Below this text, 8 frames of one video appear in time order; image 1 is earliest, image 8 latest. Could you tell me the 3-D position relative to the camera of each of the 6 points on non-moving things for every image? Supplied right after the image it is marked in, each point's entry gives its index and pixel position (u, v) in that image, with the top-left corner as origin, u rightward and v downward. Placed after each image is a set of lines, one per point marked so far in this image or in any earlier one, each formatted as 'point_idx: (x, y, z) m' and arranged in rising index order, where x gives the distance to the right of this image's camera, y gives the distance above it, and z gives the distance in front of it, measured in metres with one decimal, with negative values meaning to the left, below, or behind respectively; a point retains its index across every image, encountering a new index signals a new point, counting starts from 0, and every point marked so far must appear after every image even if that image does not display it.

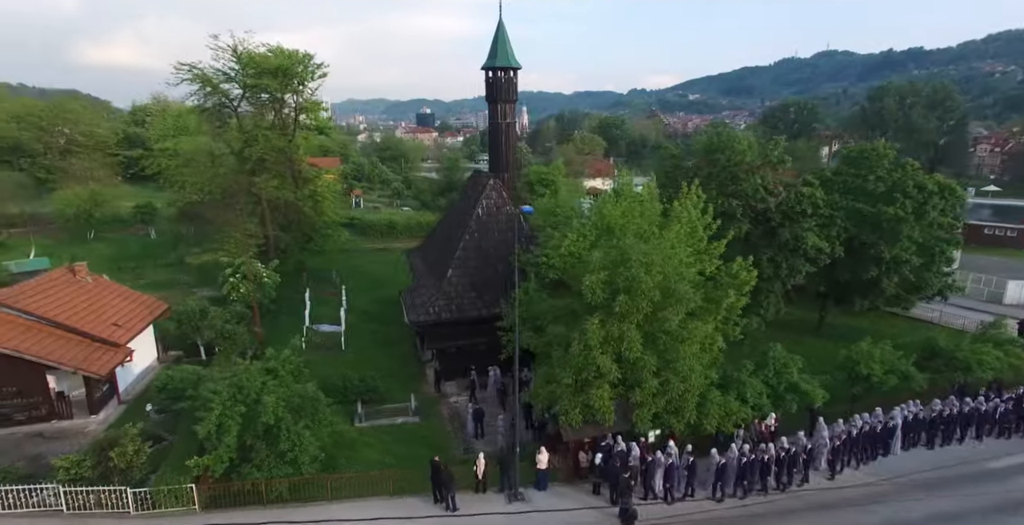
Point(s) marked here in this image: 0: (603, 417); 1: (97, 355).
0: (+2.4, -4.3, +14.9) m
1: (-14.0, -3.1, +17.9) m
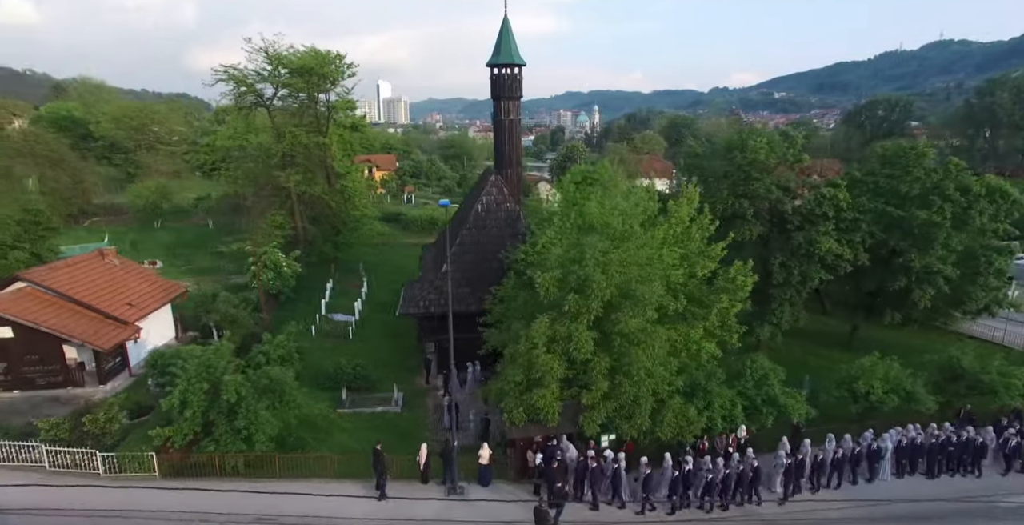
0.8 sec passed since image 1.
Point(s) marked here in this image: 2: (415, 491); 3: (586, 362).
0: (+0.9, -4.2, +14.6) m
1: (-15.0, -2.5, +19.7) m
2: (-2.7, -6.2, +14.7) m
3: (+2.0, -2.8, +15.0) m
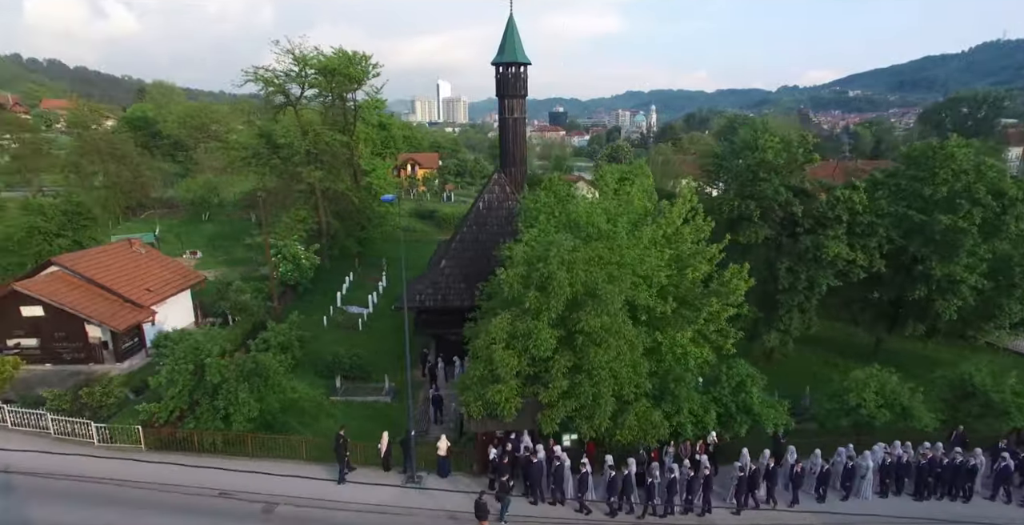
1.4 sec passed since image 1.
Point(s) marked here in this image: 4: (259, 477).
0: (-0.3, -4.1, +14.7) m
1: (-15.5, -2.0, +21.3) m
2: (-3.9, -6.0, +15.1) m
3: (+0.9, -2.7, +14.9) m
4: (-7.1, -6.0, +15.1) m
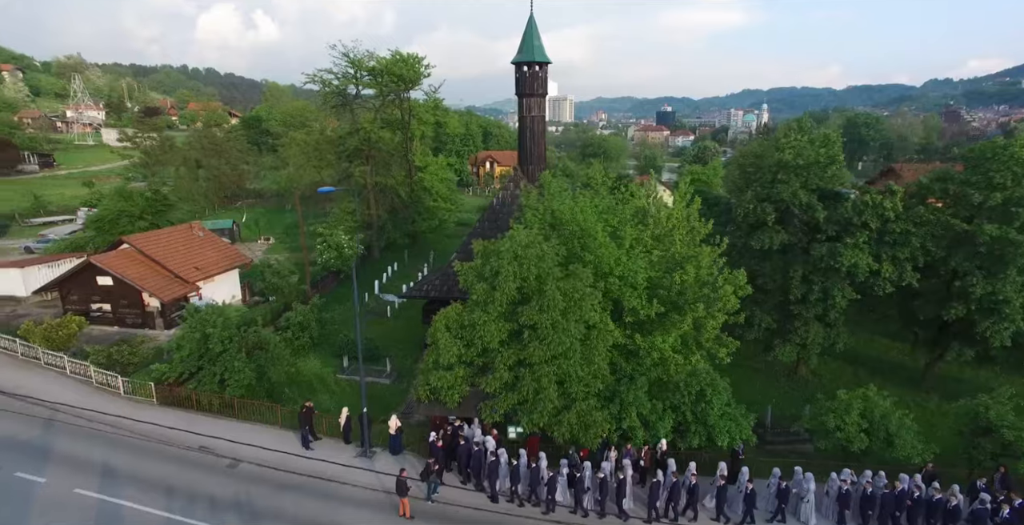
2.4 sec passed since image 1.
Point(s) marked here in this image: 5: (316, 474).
0: (-1.9, -3.9, +15.3) m
1: (-15.5, -1.1, +24.5) m
2: (-5.4, -5.6, +16.3) m
3: (-0.7, -2.5, +15.3) m
4: (-8.6, -5.4, +16.9) m
5: (-5.6, -6.0, +15.2) m
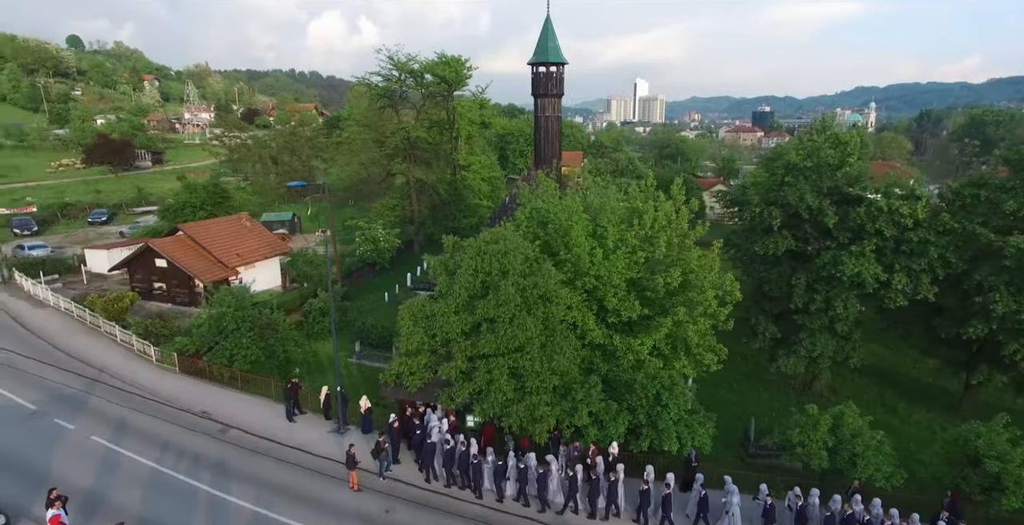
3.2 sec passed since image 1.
0: (-3.1, -3.6, +16.2) m
1: (-15.2, -0.4, +27.3) m
2: (-6.5, -5.3, +17.7) m
3: (-1.9, -2.3, +16.0) m
4: (-9.5, -5.0, +18.8) m
5: (-6.8, -5.6, +16.6) m
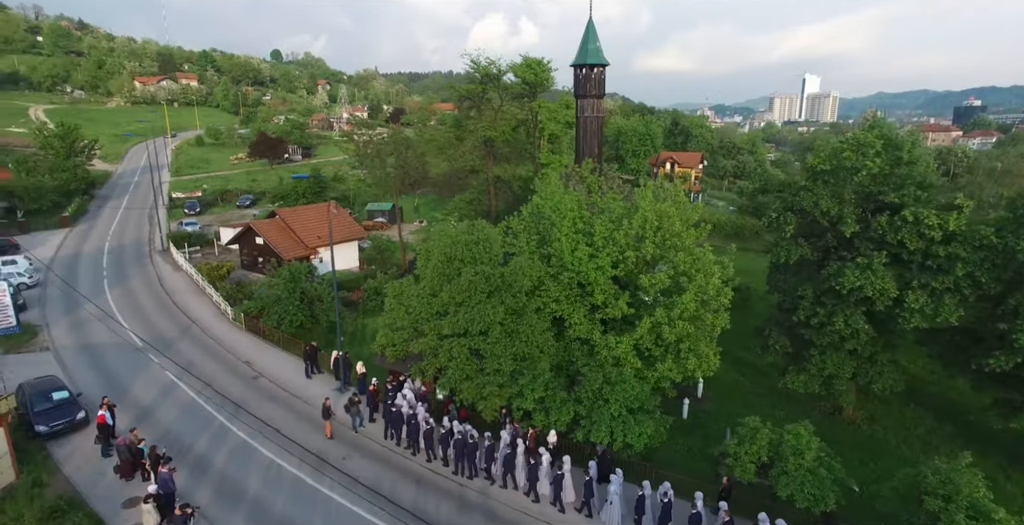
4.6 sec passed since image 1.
0: (-4.2, -3.1, +18.3) m
1: (-12.9, +0.8, +32.0) m
2: (-7.2, -4.5, +20.7) m
3: (-2.9, -1.9, +17.8) m
4: (-9.8, -4.1, +22.4) m
5: (-7.8, -4.8, +19.7) m
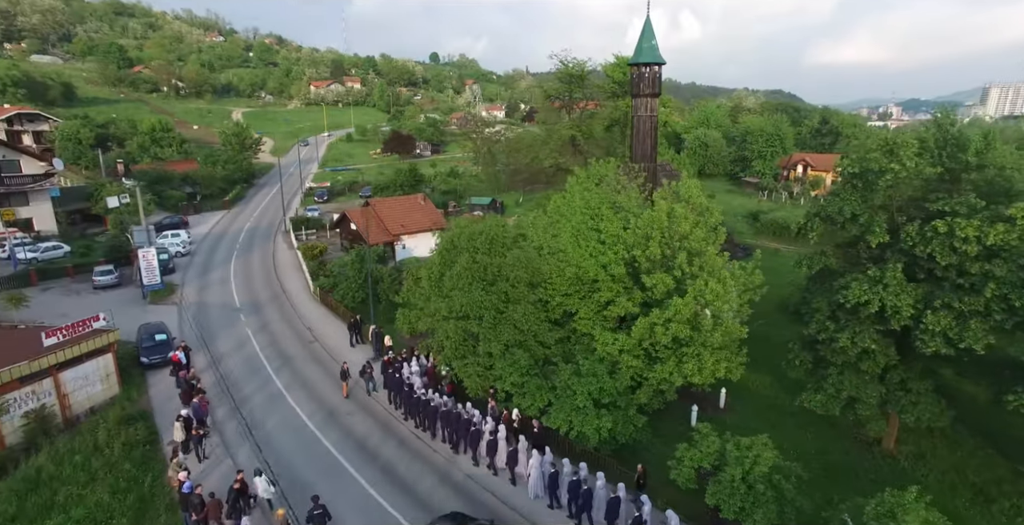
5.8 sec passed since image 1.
0: (-4.0, -2.5, +20.5) m
1: (-8.8, +1.9, +35.8) m
2: (-6.4, -3.8, +23.5) m
3: (-2.9, -1.4, +19.6) m
4: (-8.5, -3.2, +25.8) m
5: (-7.3, -4.1, +22.7) m
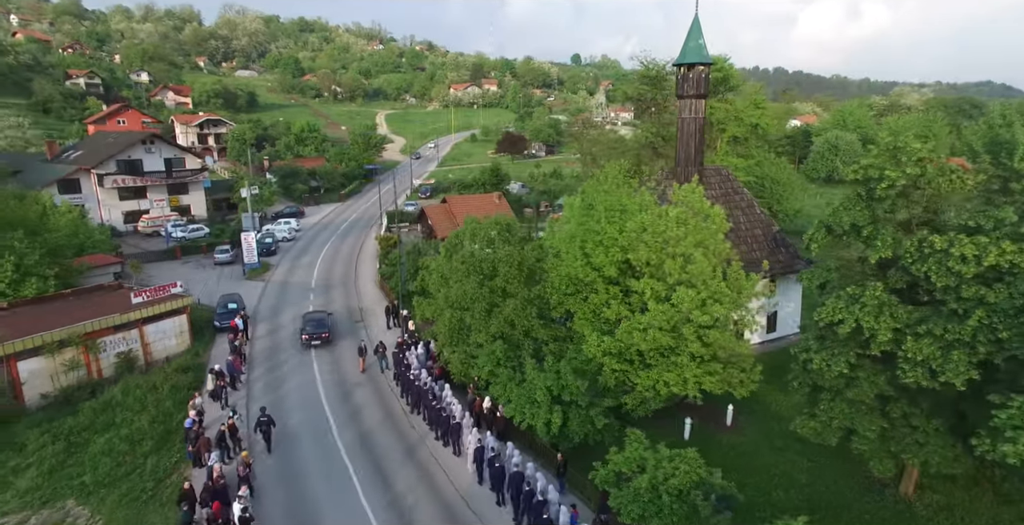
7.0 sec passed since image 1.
0: (-3.8, -2.2, +22.3) m
1: (-4.6, +2.4, +38.4) m
2: (-5.5, -3.4, +25.9) m
3: (-2.8, -1.1, +21.2) m
4: (-7.0, -2.6, +28.6) m
5: (-6.6, -3.5, +25.3) m
